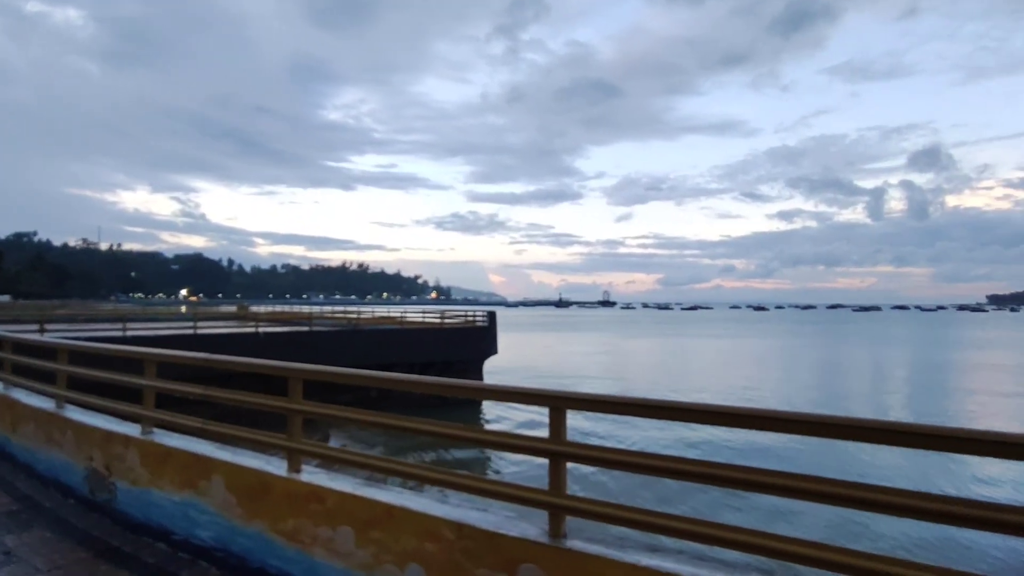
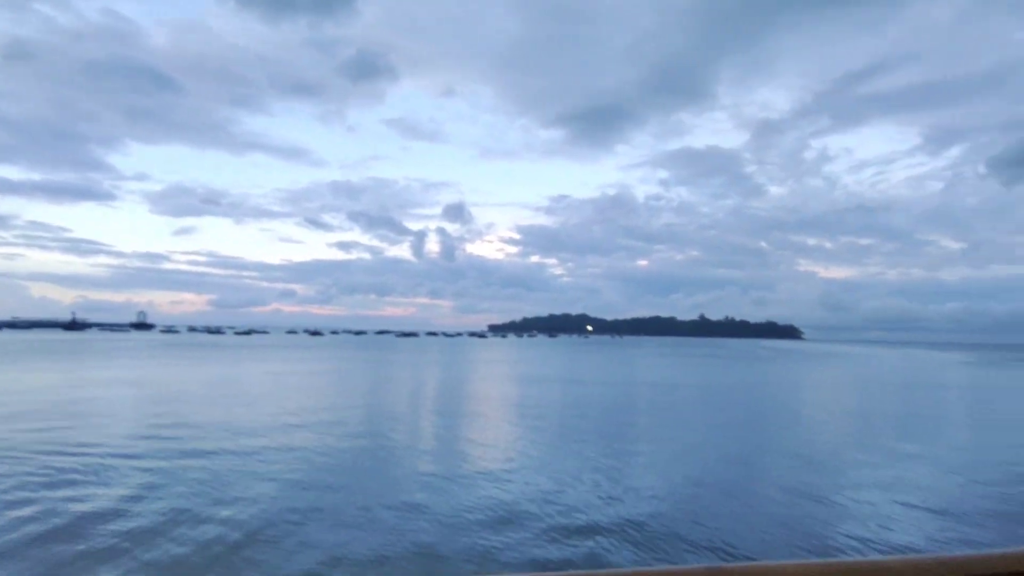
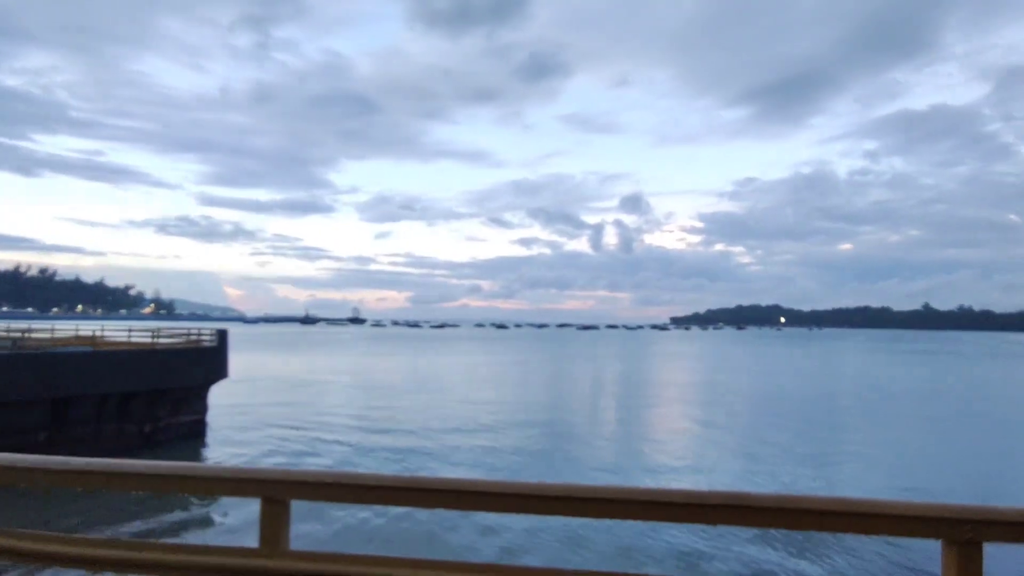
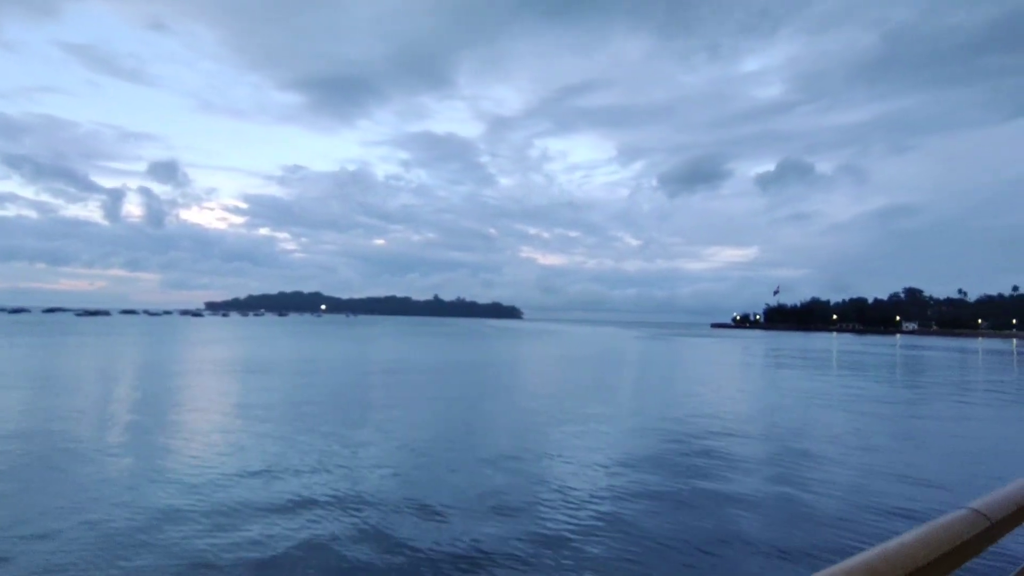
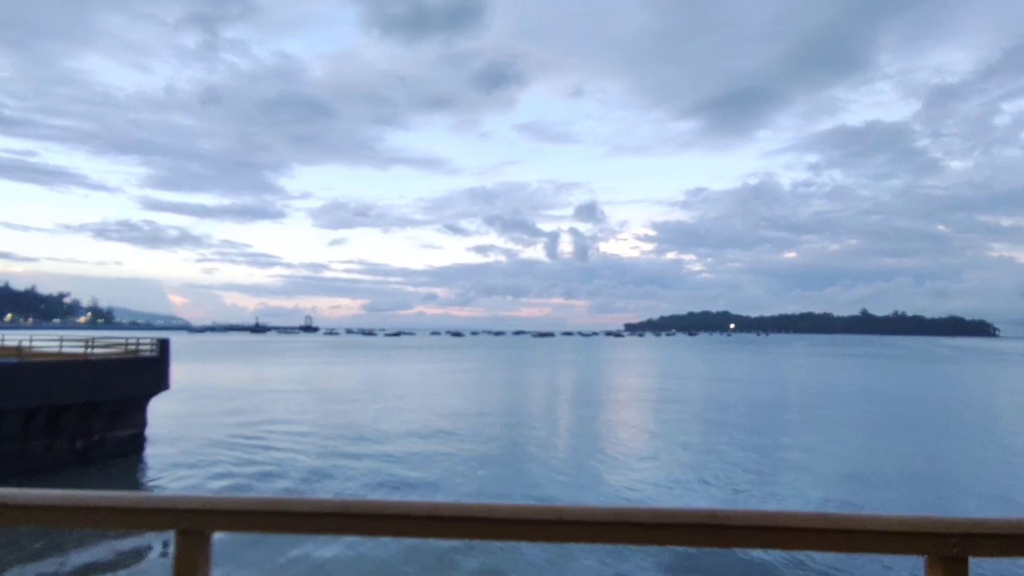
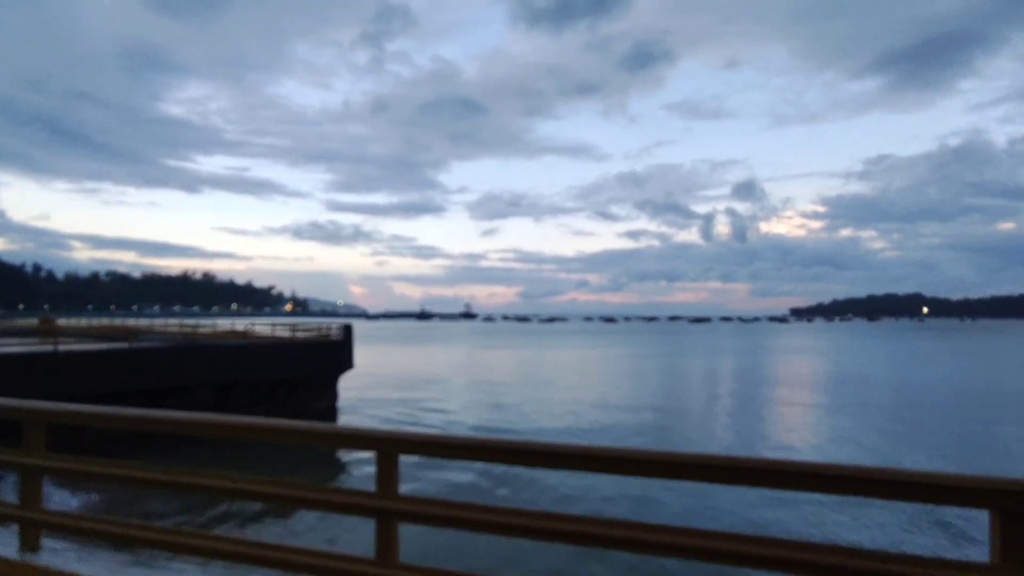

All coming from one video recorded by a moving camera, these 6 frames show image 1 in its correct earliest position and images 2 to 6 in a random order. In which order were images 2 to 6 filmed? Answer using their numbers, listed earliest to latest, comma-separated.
6, 3, 5, 2, 4
